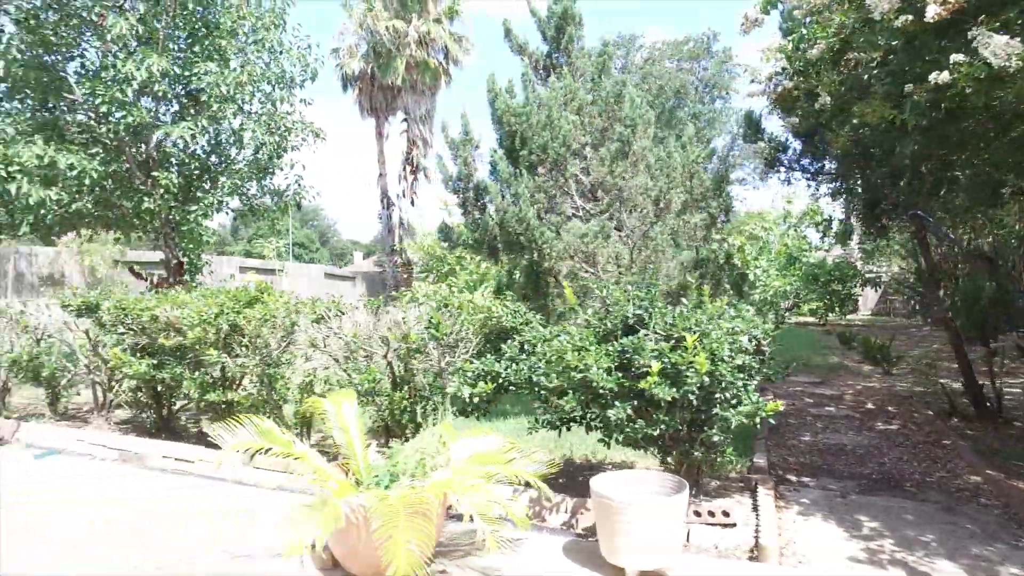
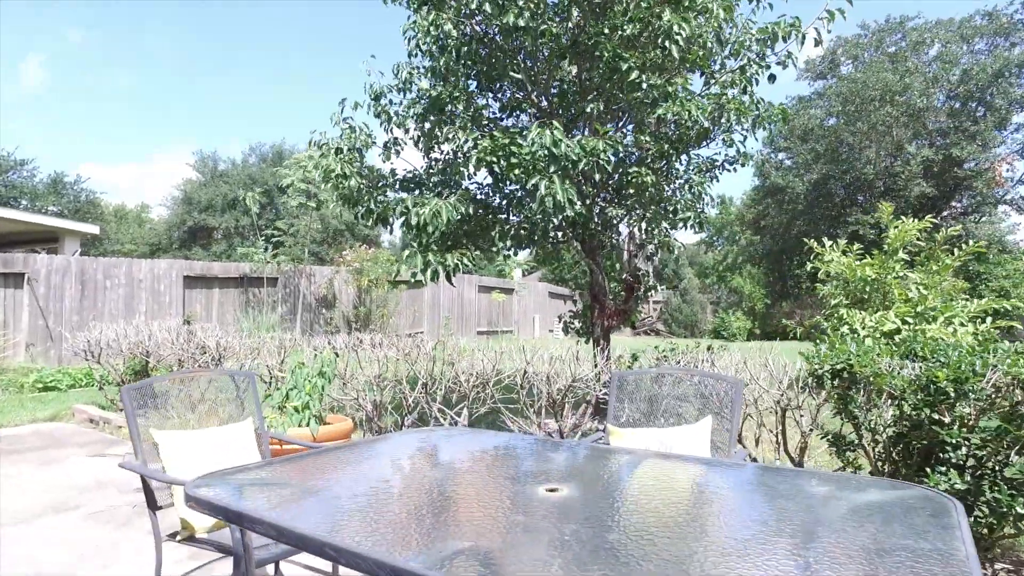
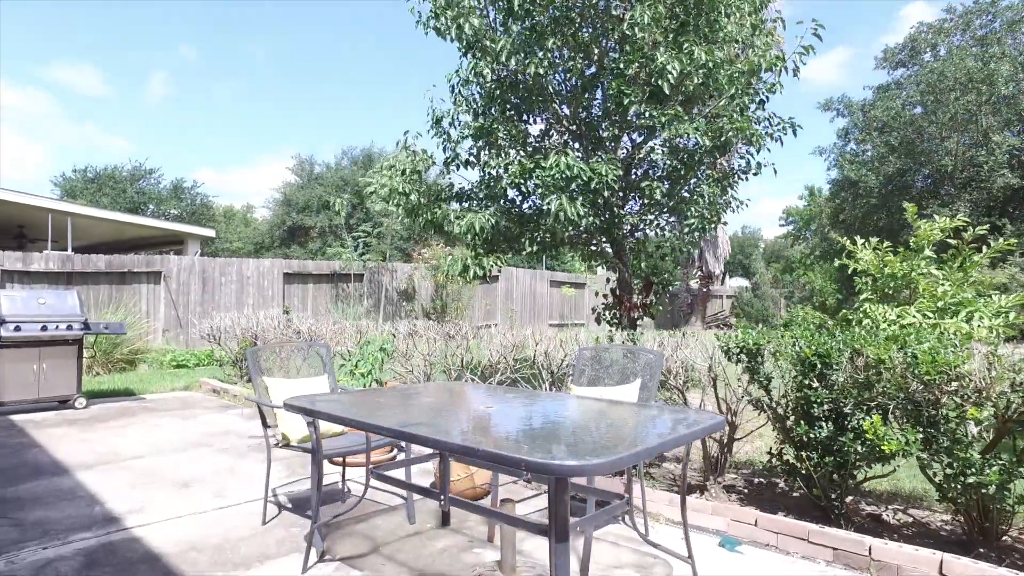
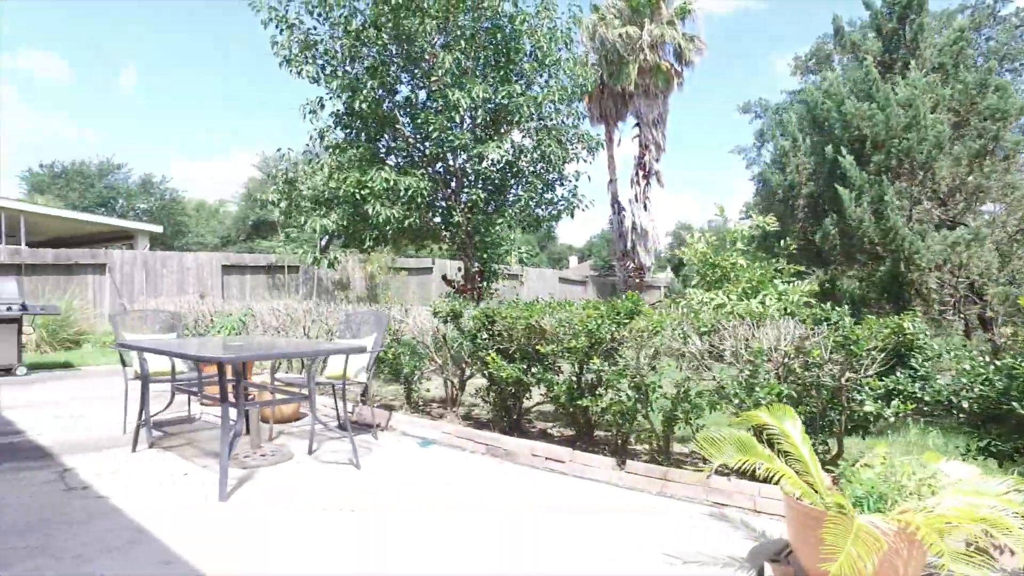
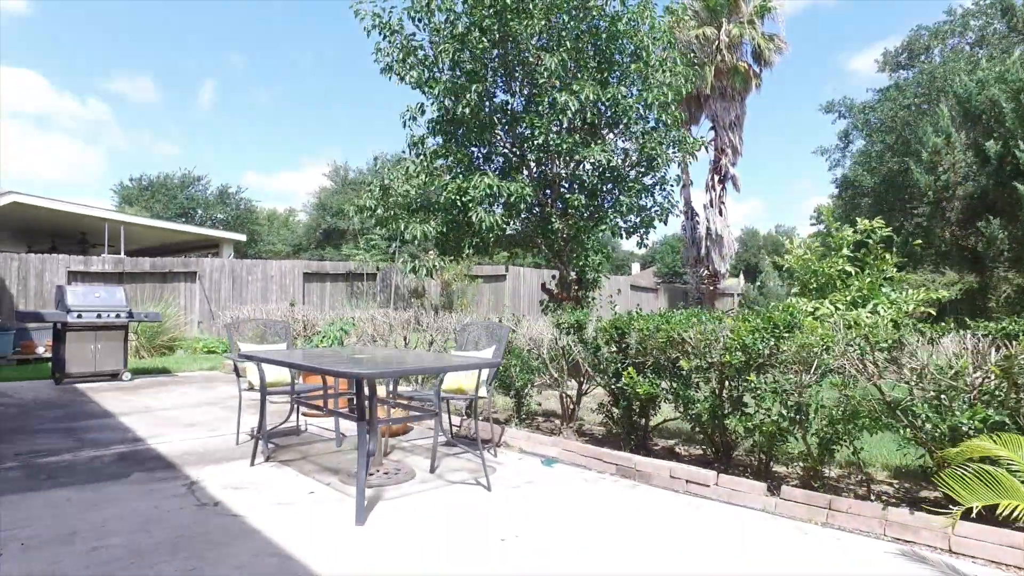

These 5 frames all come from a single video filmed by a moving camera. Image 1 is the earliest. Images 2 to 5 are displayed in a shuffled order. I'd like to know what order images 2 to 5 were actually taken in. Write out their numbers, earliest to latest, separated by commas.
4, 5, 3, 2
